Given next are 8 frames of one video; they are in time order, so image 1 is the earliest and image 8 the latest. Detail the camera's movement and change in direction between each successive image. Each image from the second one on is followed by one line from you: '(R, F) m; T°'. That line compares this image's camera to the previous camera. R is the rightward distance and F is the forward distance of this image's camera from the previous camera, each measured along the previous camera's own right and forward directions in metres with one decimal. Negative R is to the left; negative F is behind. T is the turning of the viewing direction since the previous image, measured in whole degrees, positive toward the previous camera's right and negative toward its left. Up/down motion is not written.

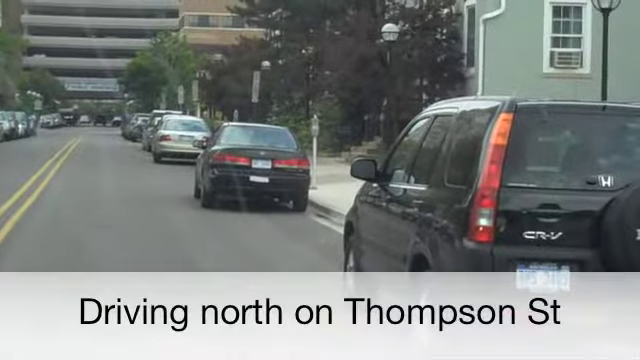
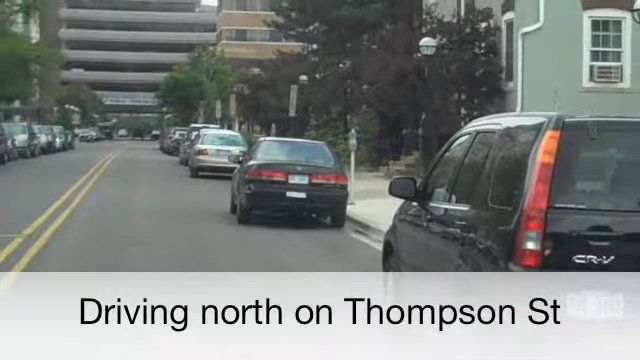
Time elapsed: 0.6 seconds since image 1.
(0.0, +0.2) m; -2°
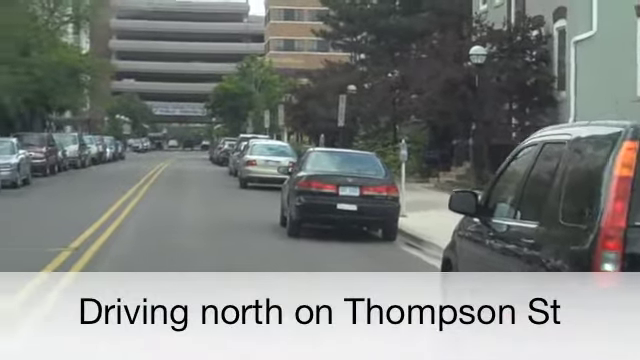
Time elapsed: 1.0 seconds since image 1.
(0.0, +0.3) m; -3°
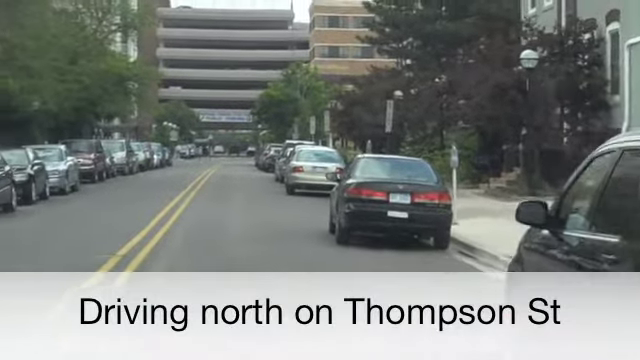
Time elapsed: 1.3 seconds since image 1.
(-0.1, +0.3) m; -2°
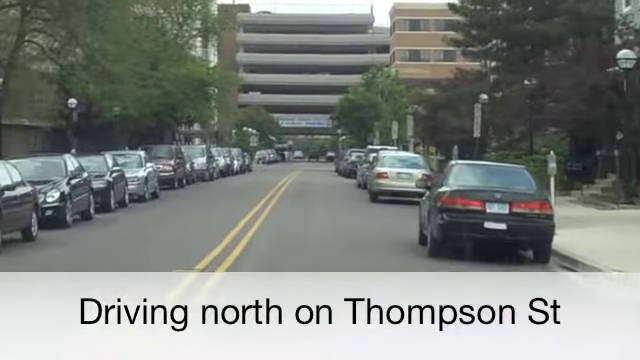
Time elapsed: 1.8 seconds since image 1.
(-0.2, +1.0) m; -4°
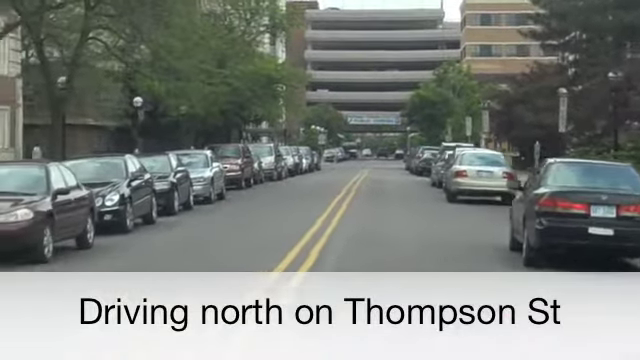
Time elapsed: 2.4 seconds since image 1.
(-0.2, +1.4) m; -4°
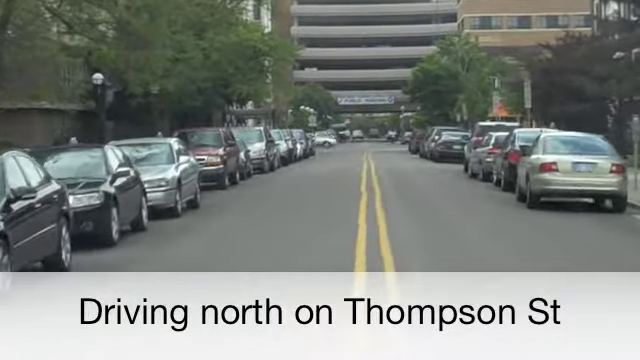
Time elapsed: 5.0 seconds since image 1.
(-0.5, +8.5) m; +1°
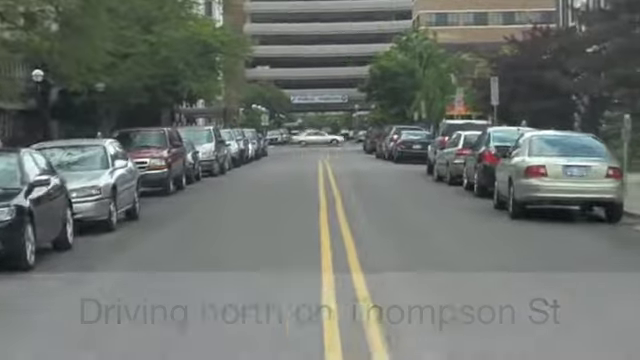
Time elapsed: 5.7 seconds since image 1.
(0.0, +2.2) m; +3°
